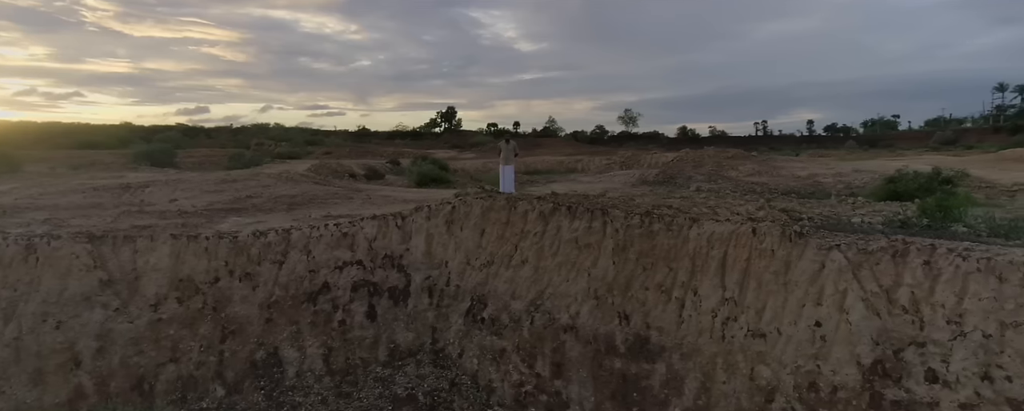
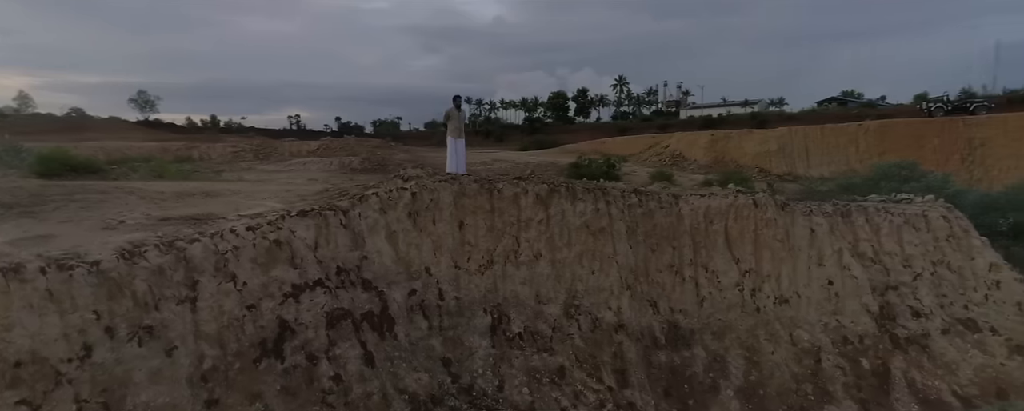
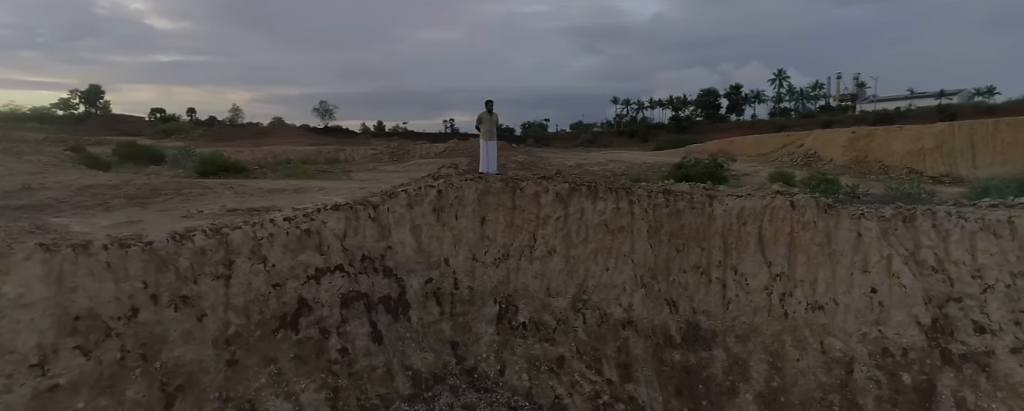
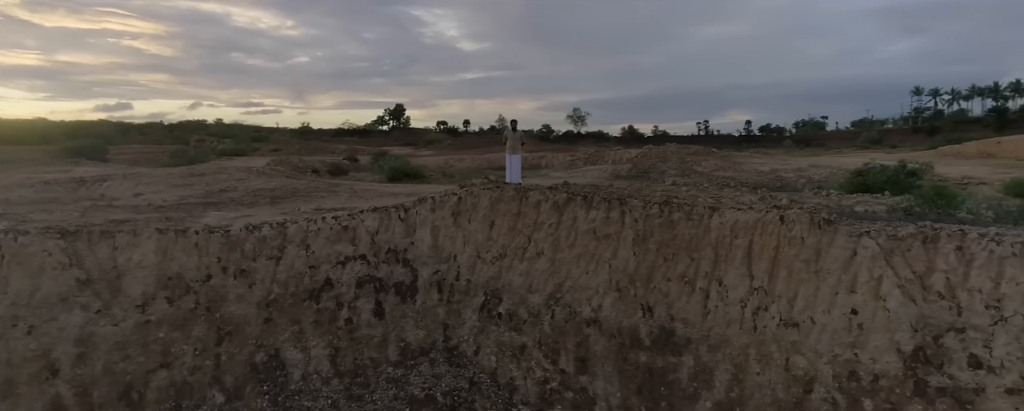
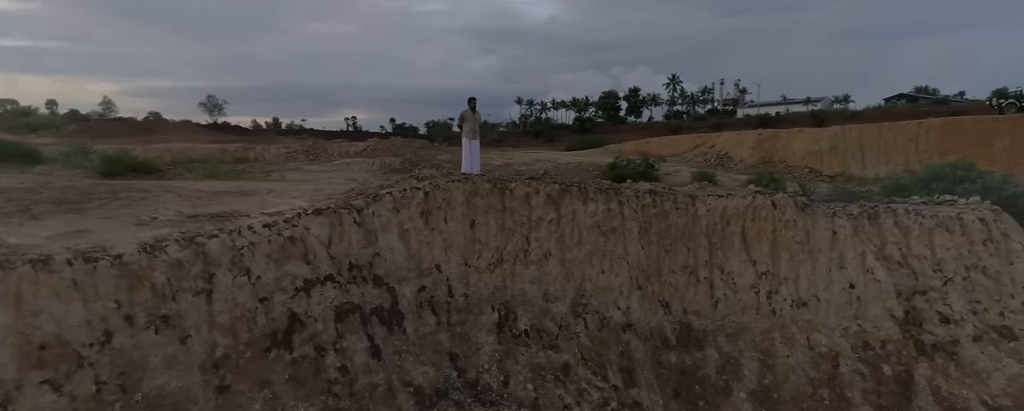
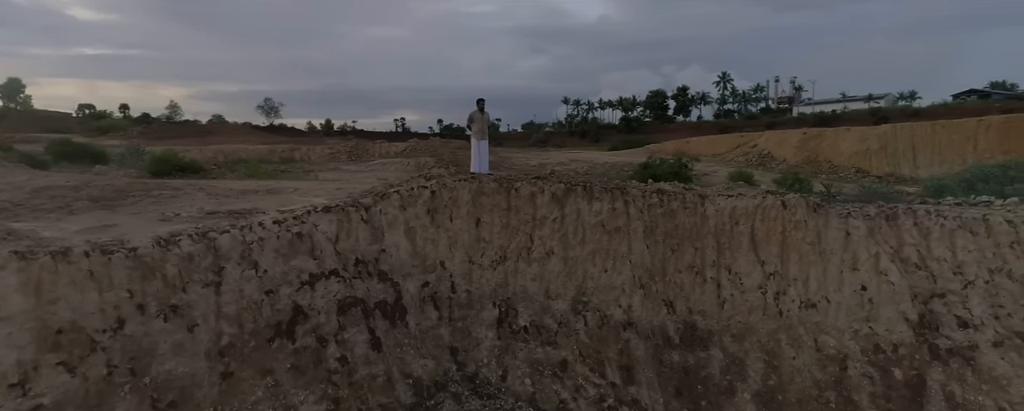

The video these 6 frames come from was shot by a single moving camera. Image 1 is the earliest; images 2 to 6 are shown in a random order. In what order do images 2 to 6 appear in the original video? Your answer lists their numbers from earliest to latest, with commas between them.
4, 3, 6, 5, 2
